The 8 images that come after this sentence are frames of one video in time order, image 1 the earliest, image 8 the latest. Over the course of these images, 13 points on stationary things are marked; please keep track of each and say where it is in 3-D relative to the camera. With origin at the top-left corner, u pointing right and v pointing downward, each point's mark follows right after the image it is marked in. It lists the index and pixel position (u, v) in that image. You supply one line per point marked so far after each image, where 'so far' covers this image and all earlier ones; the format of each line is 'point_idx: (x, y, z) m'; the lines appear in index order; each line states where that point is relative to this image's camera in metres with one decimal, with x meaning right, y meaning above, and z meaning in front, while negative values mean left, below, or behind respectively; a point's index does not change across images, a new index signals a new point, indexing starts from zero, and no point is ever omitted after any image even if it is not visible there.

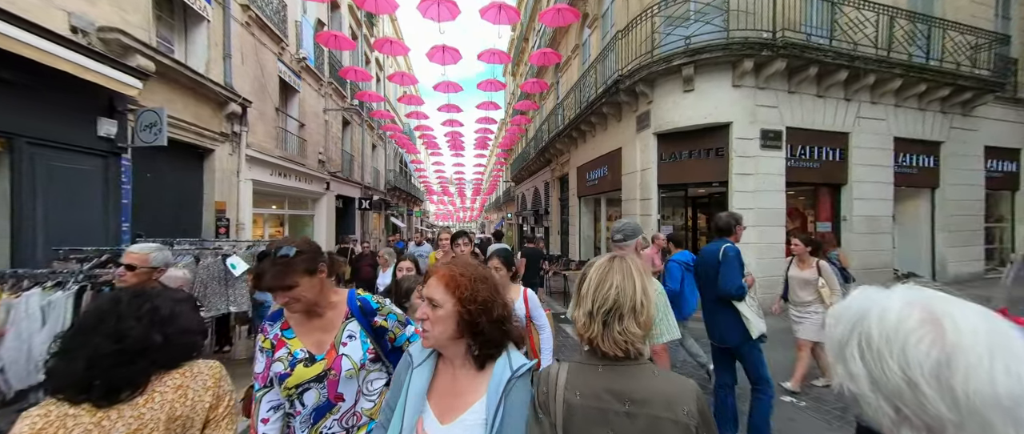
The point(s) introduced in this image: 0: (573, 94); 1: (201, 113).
0: (+2.1, +4.3, +11.7) m
1: (-6.0, +2.0, +6.5) m
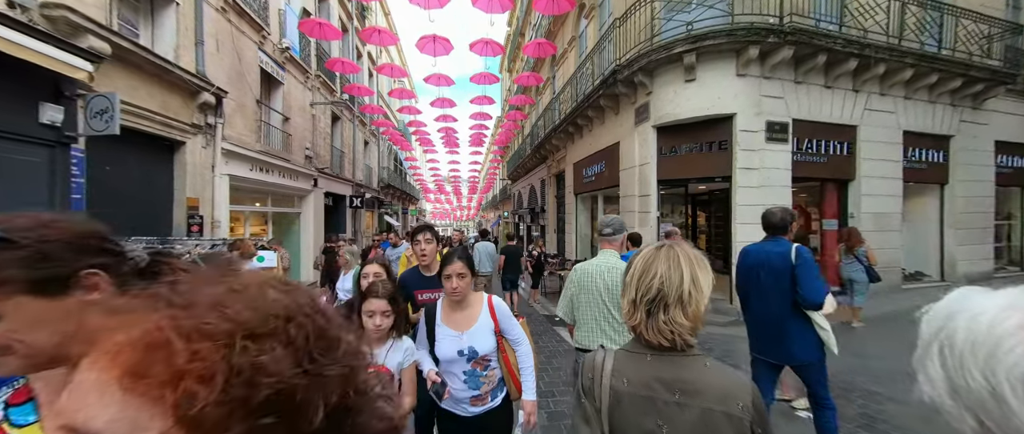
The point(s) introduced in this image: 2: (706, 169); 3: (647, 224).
0: (+1.9, +4.3, +11.3) m
1: (-6.2, +2.1, +6.0) m
2: (+3.9, +1.0, +6.7) m
3: (+2.9, -0.2, +7.4) m
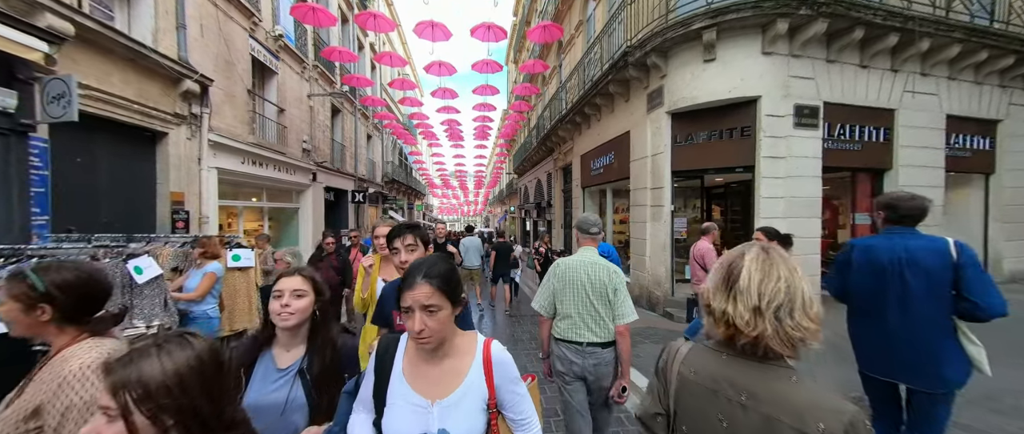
0: (+2.0, +4.5, +10.7) m
1: (-6.1, +2.1, +5.7) m
2: (+3.9, +1.1, +6.1) m
3: (+3.0, 0.0, +6.9) m
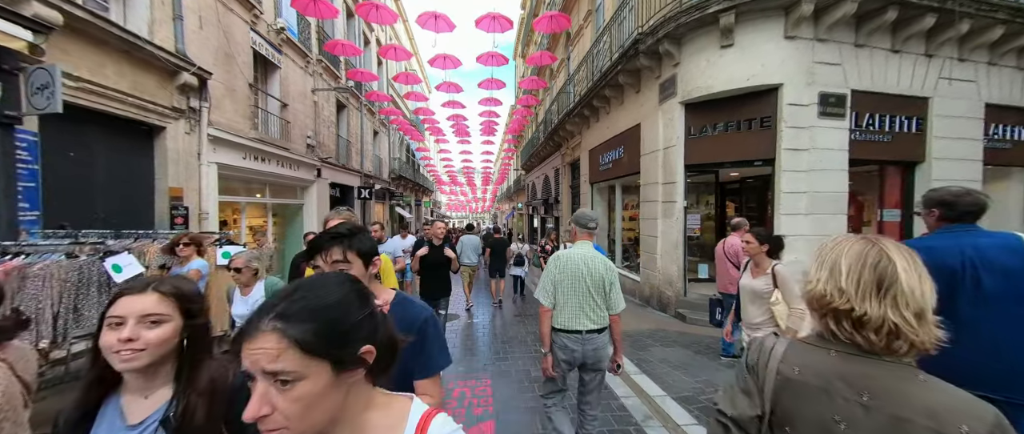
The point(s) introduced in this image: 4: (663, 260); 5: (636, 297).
0: (+2.2, +4.6, +10.4) m
1: (-6.1, +2.2, +5.6) m
2: (+4.0, +1.1, +5.8) m
3: (+3.1, 0.0, +6.5) m
4: (+3.0, -0.9, +6.7) m
5: (+2.8, -1.8, +7.7) m
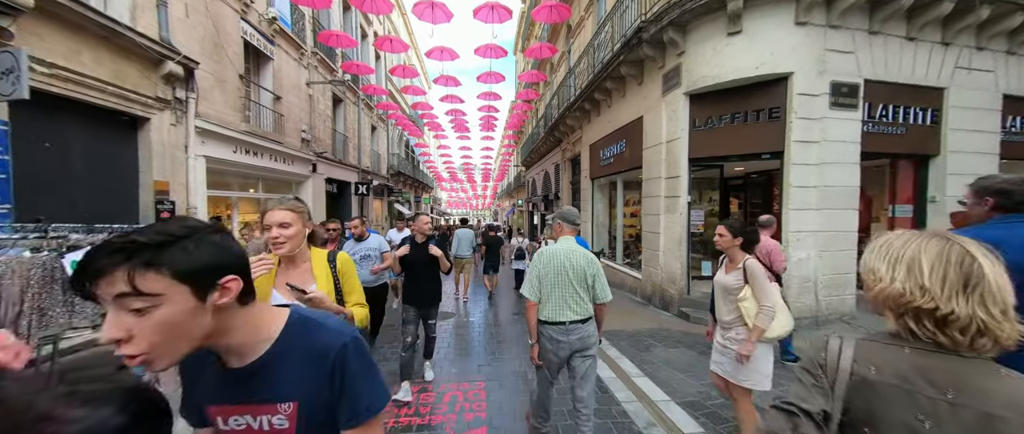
0: (+2.2, +4.7, +10.1) m
1: (-6.1, +2.3, +5.3) m
2: (+3.9, +1.2, +5.5) m
3: (+3.0, +0.1, +6.3) m
4: (+3.0, -0.8, +6.5) m
5: (+2.8, -1.7, +7.5) m
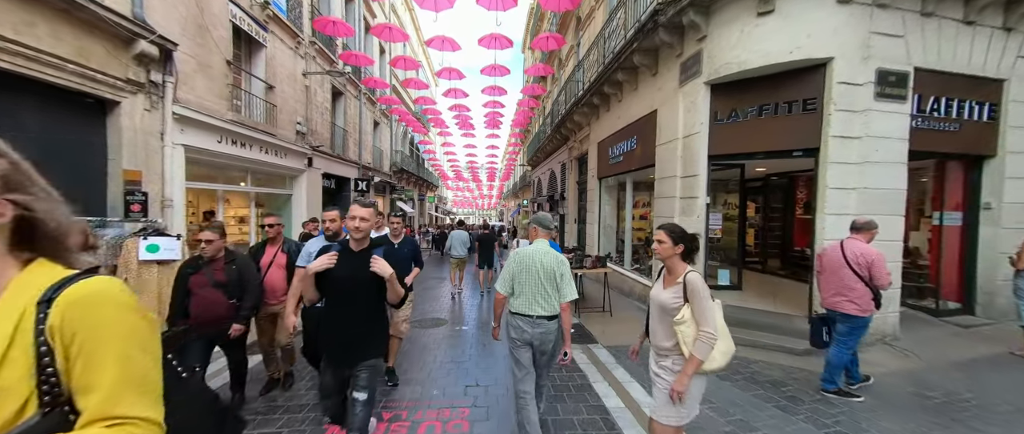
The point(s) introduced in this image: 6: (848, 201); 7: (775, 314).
0: (+2.3, +4.7, +9.5) m
1: (-6.1, +2.4, +4.9) m
2: (+3.9, +1.1, +4.9) m
3: (+3.0, +0.1, +5.7) m
4: (+2.9, -0.8, +5.9) m
5: (+2.8, -1.8, +6.9) m
6: (+4.6, +0.2, +4.6) m
7: (+4.1, -1.5, +5.3) m
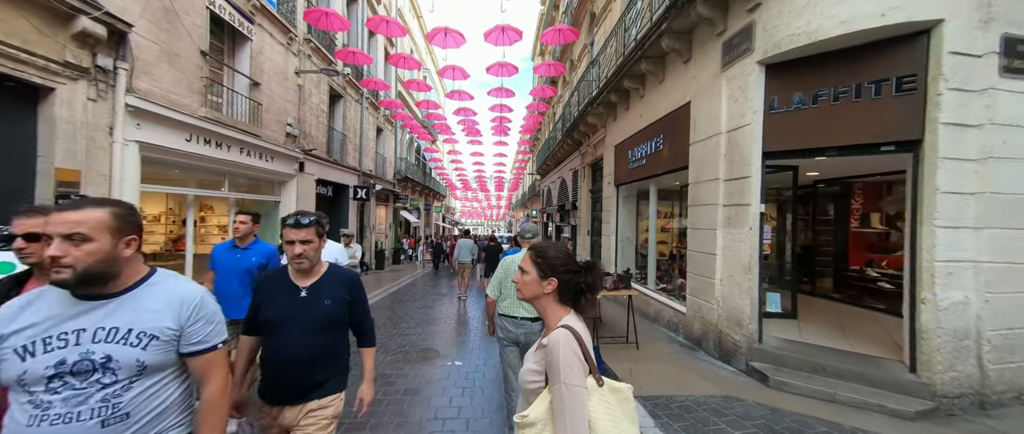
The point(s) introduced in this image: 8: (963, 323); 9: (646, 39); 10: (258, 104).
0: (+2.5, +4.4, +8.5) m
1: (-6.0, +2.3, +4.1) m
2: (+4.0, +1.0, +3.8) m
3: (+3.1, -0.1, +4.6) m
4: (+3.0, -1.0, +4.7) m
5: (+2.8, -2.0, +5.7) m
6: (+4.6, +0.1, +3.4) m
7: (+4.2, -1.7, +4.1) m
8: (+4.6, -1.1, +3.4) m
9: (+2.5, +3.3, +6.2) m
10: (-6.4, +2.9, +8.5) m
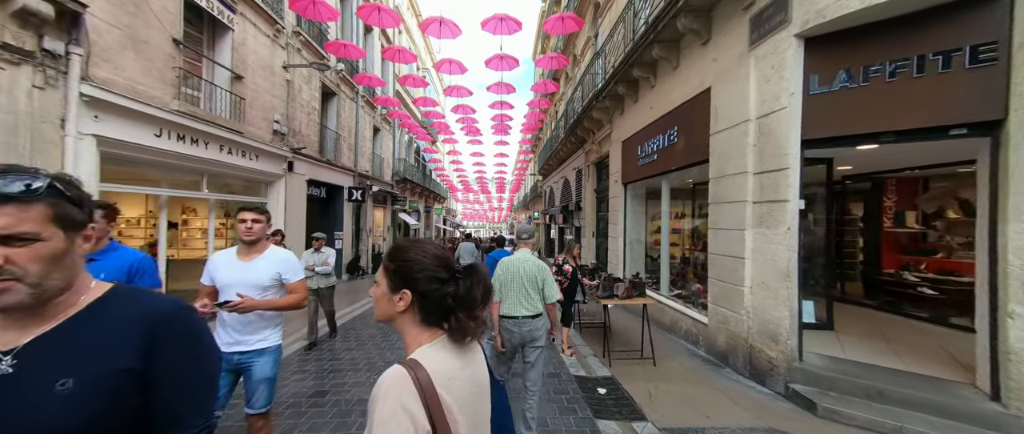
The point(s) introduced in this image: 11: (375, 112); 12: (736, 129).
0: (+2.5, +4.4, +8.0) m
1: (-6.1, +2.3, +3.5) m
2: (+4.0, +1.0, +3.2) m
3: (+3.1, -0.1, +4.0) m
4: (+3.0, -1.0, +4.1) m
5: (+2.9, -2.0, +5.1) m
6: (+4.6, +0.1, +2.8) m
7: (+4.2, -1.7, +3.5) m
8: (+4.6, -1.0, +2.8) m
9: (+2.5, +3.3, +5.6) m
10: (-6.4, +2.8, +8.0) m
11: (-6.8, +5.3, +16.7) m
12: (+3.0, +1.2, +4.4) m
